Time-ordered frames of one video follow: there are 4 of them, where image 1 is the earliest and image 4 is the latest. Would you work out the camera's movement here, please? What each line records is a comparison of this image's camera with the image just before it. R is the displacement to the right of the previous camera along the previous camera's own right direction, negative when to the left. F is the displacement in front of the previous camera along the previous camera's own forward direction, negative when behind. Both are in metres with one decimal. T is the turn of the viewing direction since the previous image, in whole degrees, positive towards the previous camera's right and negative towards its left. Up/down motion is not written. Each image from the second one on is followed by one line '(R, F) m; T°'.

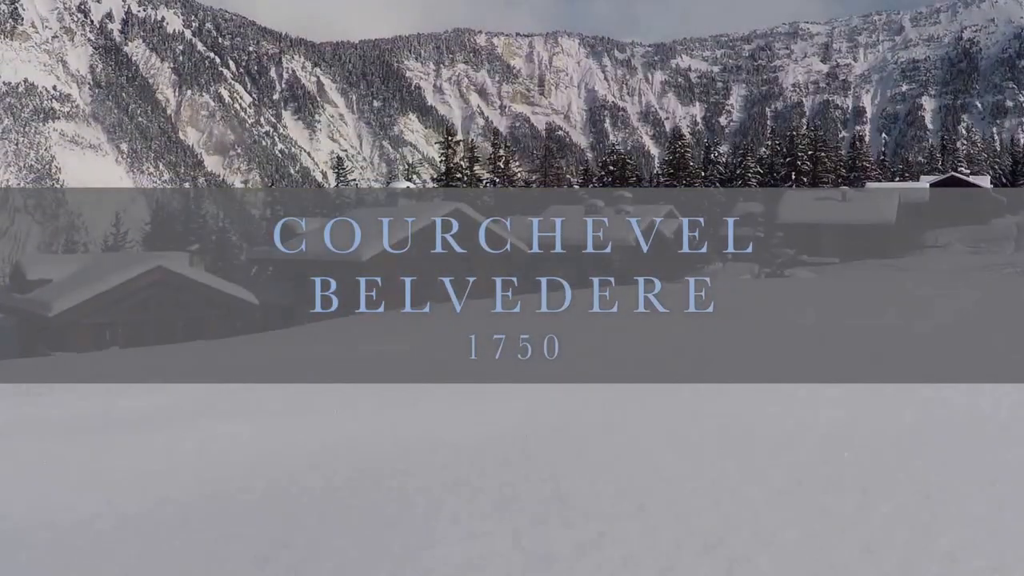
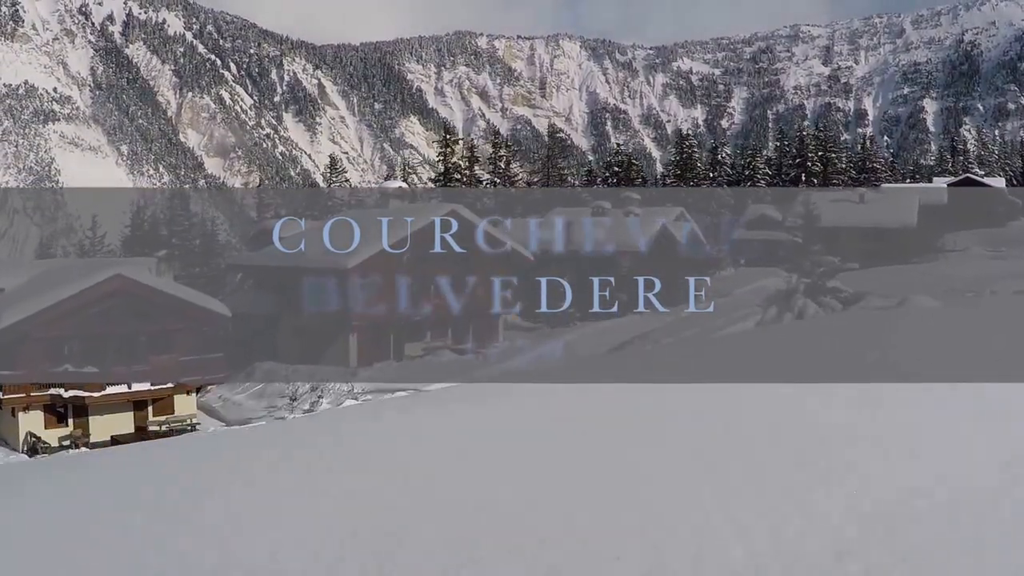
(-0.1, +0.7) m; 0°
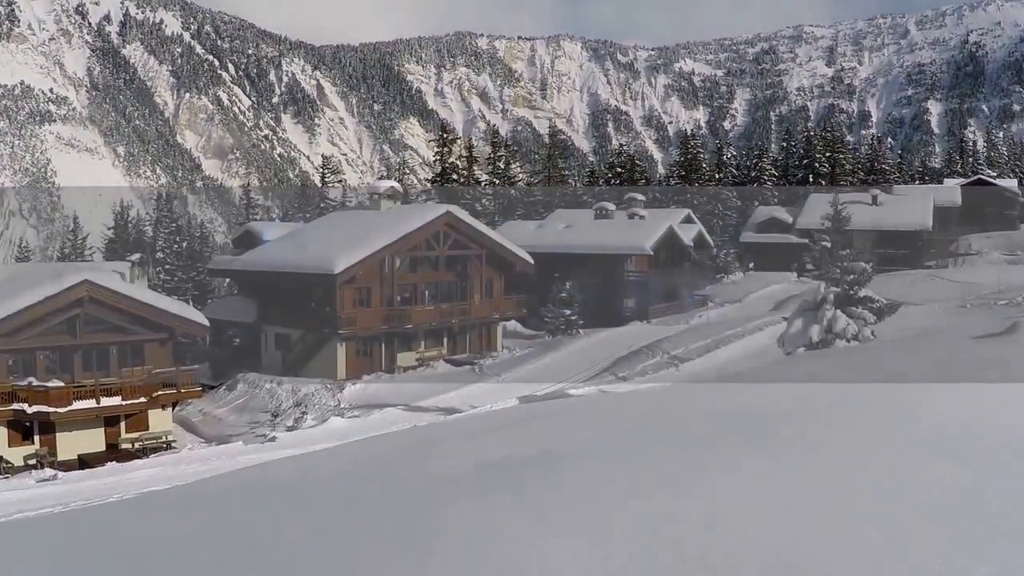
(0.0, +1.7) m; 0°
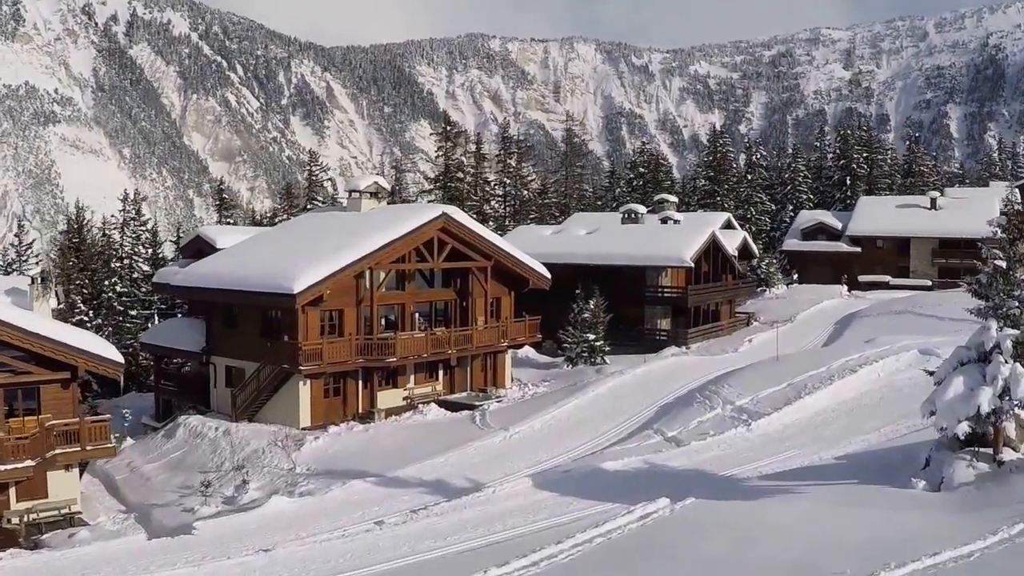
(0.0, +3.8) m; -1°
